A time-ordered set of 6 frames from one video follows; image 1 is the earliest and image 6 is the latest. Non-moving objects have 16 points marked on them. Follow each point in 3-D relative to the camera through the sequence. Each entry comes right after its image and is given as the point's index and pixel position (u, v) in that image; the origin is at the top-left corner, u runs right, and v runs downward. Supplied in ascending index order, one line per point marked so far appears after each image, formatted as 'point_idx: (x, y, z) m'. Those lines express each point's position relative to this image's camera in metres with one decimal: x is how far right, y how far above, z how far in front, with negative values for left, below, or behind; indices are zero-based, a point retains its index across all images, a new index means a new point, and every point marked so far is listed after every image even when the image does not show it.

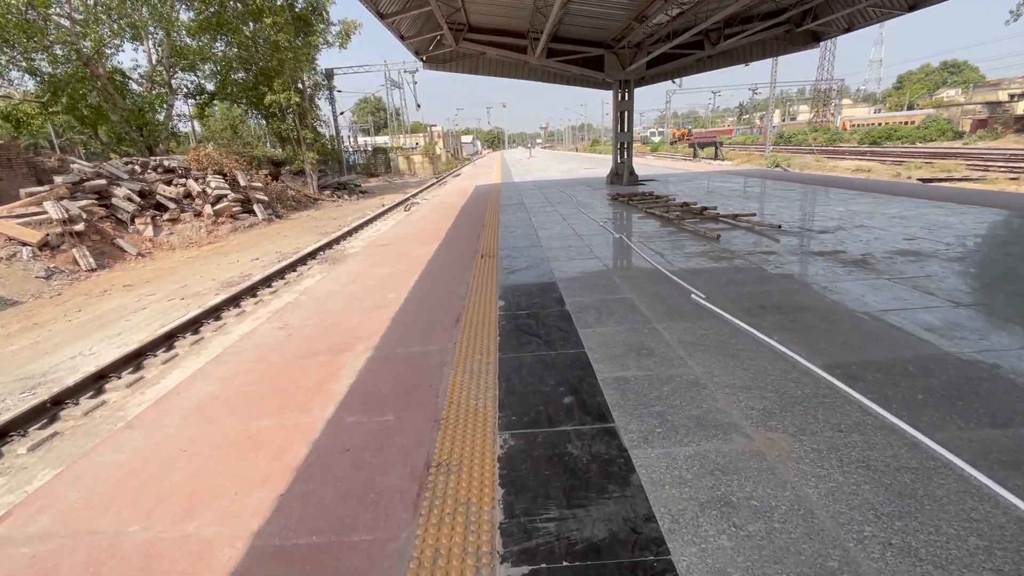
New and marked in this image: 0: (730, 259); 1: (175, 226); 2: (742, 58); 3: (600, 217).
0: (+2.2, +0.3, +4.9) m
1: (-11.5, +2.1, +16.5) m
2: (+6.4, +6.4, +13.5) m
3: (+1.7, +1.4, +8.9) m
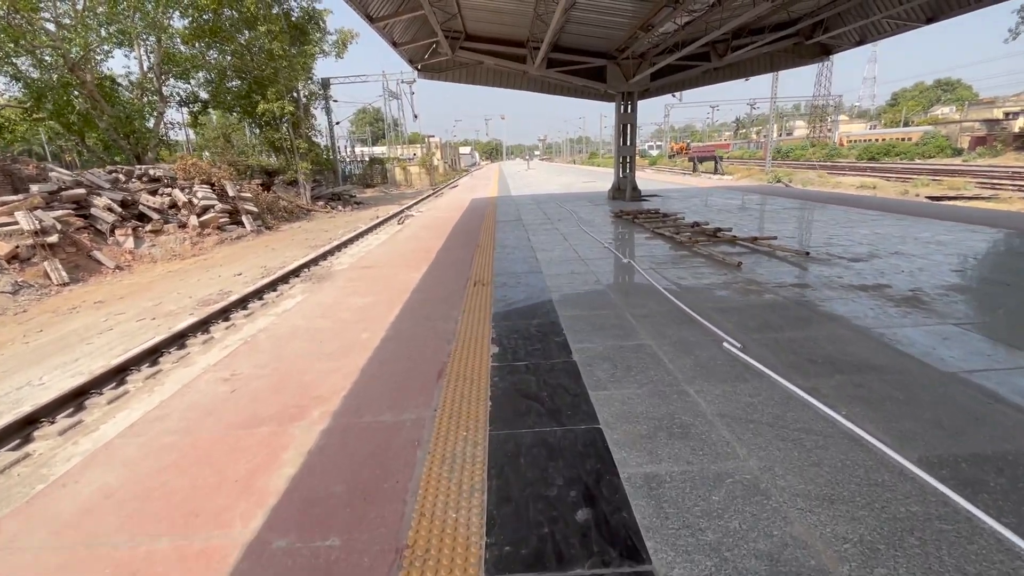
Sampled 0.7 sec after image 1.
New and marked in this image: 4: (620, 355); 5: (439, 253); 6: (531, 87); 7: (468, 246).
0: (+2.2, 0.0, +4.3) m
1: (-11.6, +1.6, +15.8) m
2: (+6.4, +5.9, +13.1) m
3: (+1.6, +0.9, +8.3) m
4: (+0.7, -0.4, +3.0) m
5: (-1.1, +0.6, +7.2) m
6: (+0.5, +5.8, +13.9) m
7: (-0.7, +0.7, +7.7) m
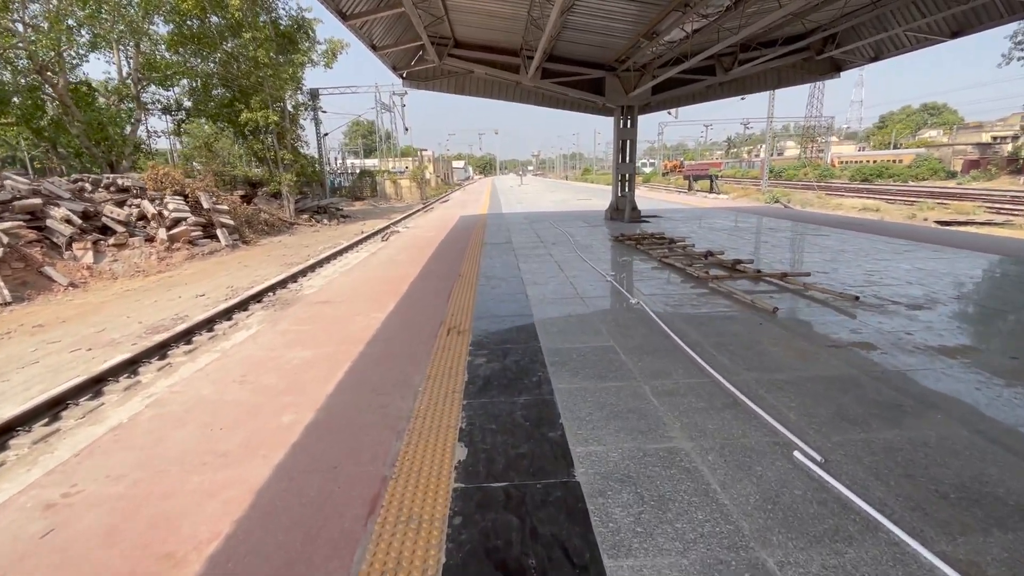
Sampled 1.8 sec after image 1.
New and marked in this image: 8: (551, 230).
0: (+2.0, -0.4, +3.3) m
1: (-11.9, +1.1, +14.7) m
2: (+6.2, +5.1, +12.3) m
3: (+1.4, +0.4, +7.4) m
4: (+0.6, -0.8, +2.1) m
5: (-1.3, +0.1, +6.2) m
6: (+0.3, +5.1, +13.0) m
7: (-0.9, +0.2, +6.7) m
8: (+0.9, +1.3, +10.9) m
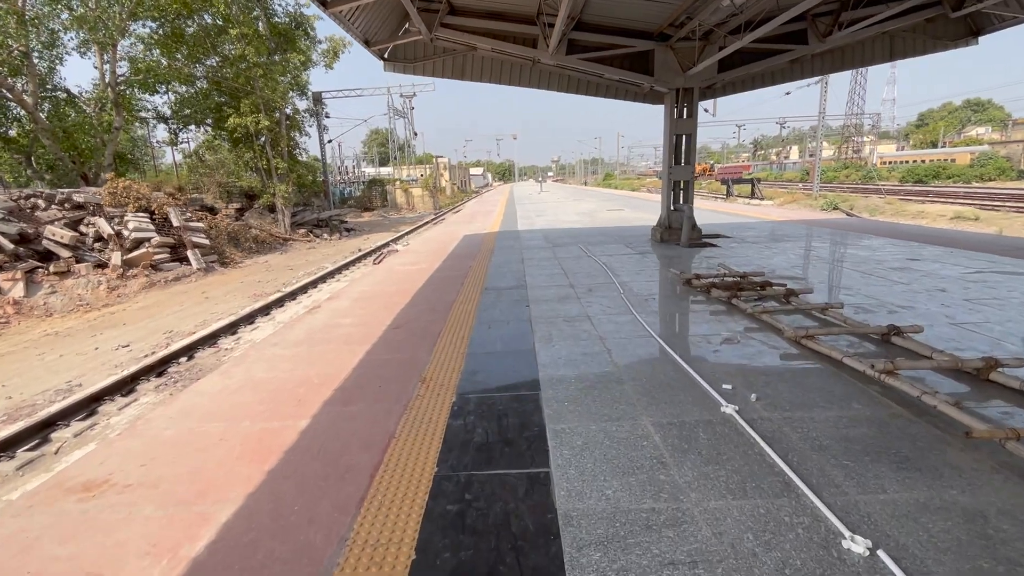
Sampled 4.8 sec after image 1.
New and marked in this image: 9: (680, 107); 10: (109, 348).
0: (+2.0, -1.2, +0.3) m
1: (-11.4, +0.1, +12.2) m
2: (+6.5, +4.3, +9.2) m
3: (+1.5, -0.4, +4.4) m
4: (+0.5, -1.5, -0.9) m
5: (-1.2, -0.7, +3.3) m
6: (+0.7, +4.2, +10.1) m
7: (-0.8, -0.6, +3.8) m
8: (+1.2, +0.5, +7.9) m
9: (+3.1, +3.4, +9.0) m
10: (-7.3, -1.1, +8.7) m
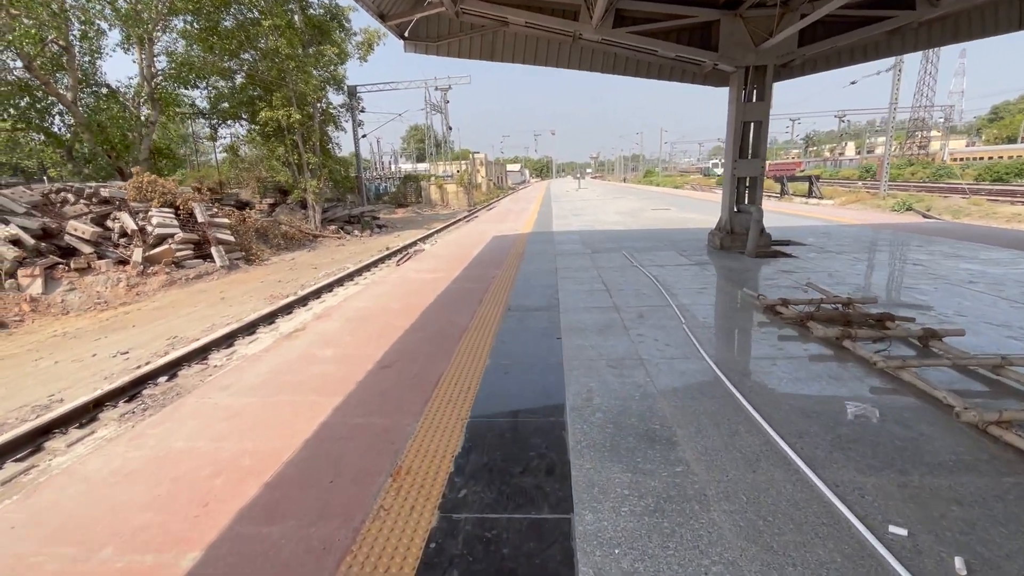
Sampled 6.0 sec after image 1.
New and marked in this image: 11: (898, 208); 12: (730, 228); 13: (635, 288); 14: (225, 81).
0: (+1.8, -1.5, -1.0) m
1: (-10.6, +0.2, +11.9) m
2: (+7.1, +4.0, +7.5) m
3: (+1.7, -0.6, +3.1) m
4: (+0.2, -1.8, -2.1) m
5: (-1.1, -0.9, +2.3) m
6: (+1.3, +4.1, +8.9) m
7: (-0.7, -0.8, +2.7) m
8: (+1.6, +0.3, +6.7) m
9: (+3.7, +3.1, +7.6) m
10: (-6.8, -1.1, +8.1) m
11: (+15.3, +3.2, +19.3) m
12: (+3.6, +1.0, +8.0) m
13: (+1.4, 0.0, +5.6) m
14: (-11.9, +8.6, +20.0) m
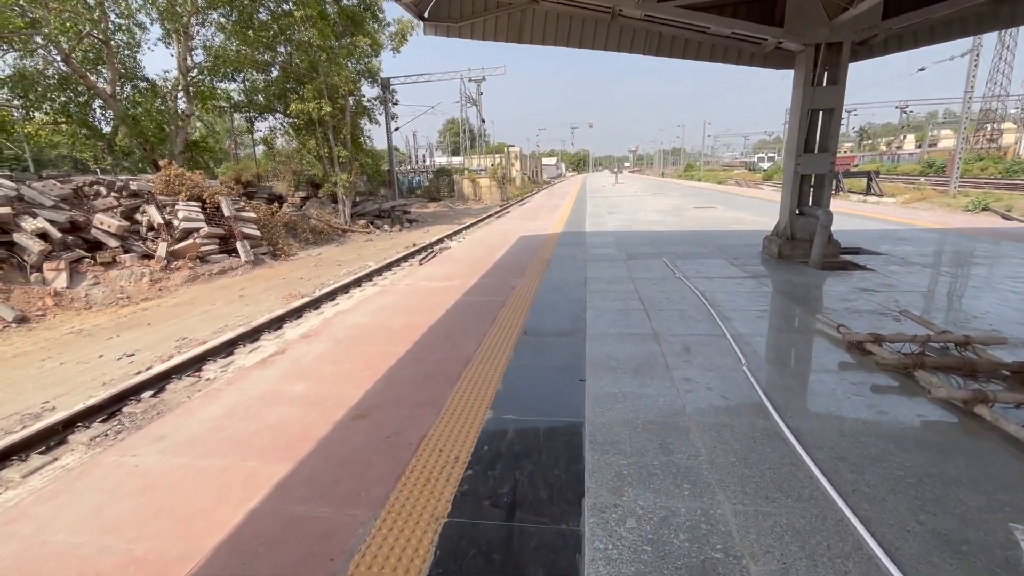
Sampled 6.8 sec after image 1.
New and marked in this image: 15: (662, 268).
0: (+1.5, -1.7, -1.9) m
1: (-10.0, +0.4, +11.8) m
2: (+7.5, +3.7, +6.2) m
3: (+1.7, -0.8, +2.2) m
4: (-0.2, -2.0, -2.8) m
5: (-1.2, -1.1, +1.6) m
6: (+1.8, +3.9, +7.9) m
7: (-0.7, -0.9, +2.0) m
8: (+1.9, +0.1, +5.8) m
9: (+4.1, +2.9, +6.5) m
10: (-6.4, -1.1, +7.8) m
11: (+16.5, +2.9, +17.4) m
12: (+3.9, +0.8, +6.9) m
13: (+1.6, -0.2, +4.7) m
14: (-10.5, +8.9, +19.9) m
15: (+2.0, +0.3, +6.5) m
